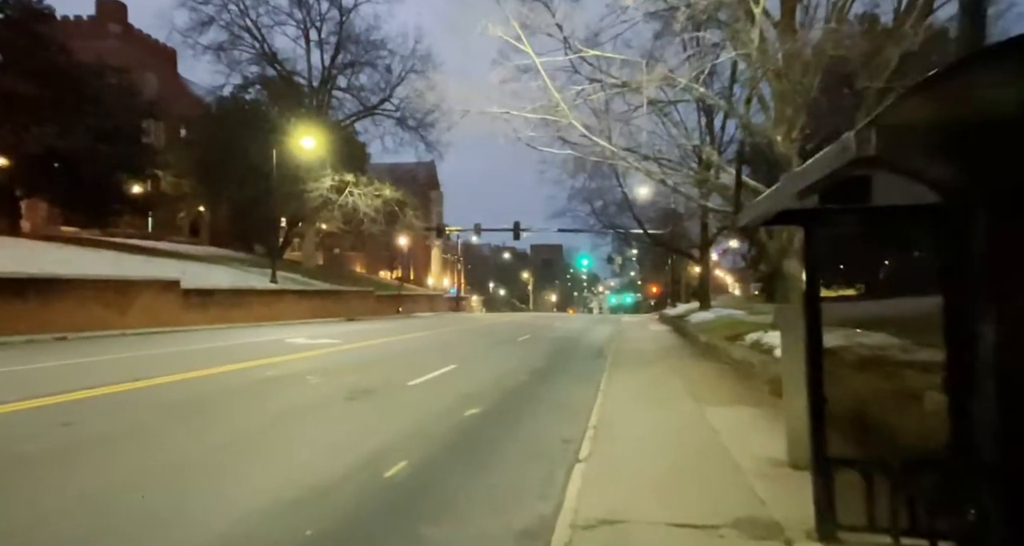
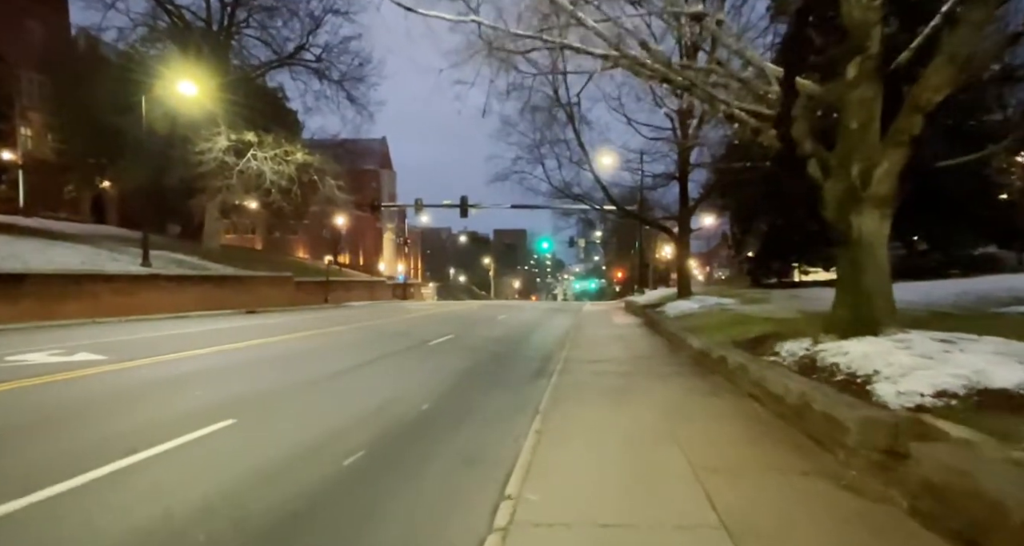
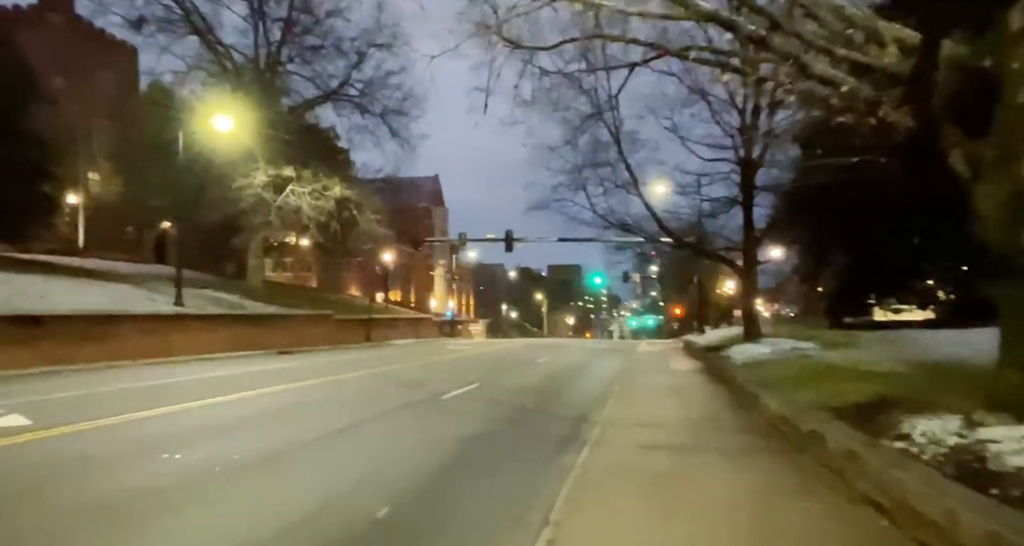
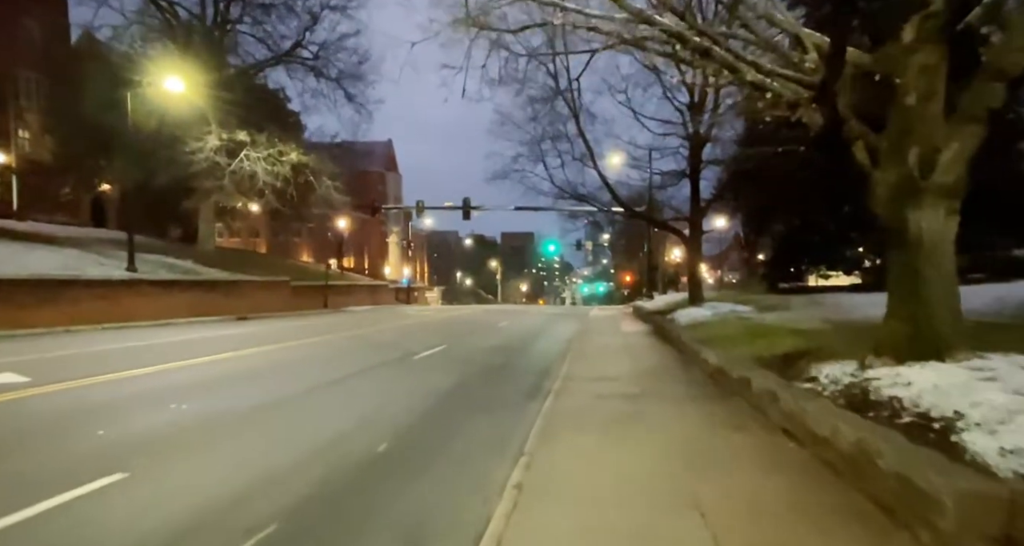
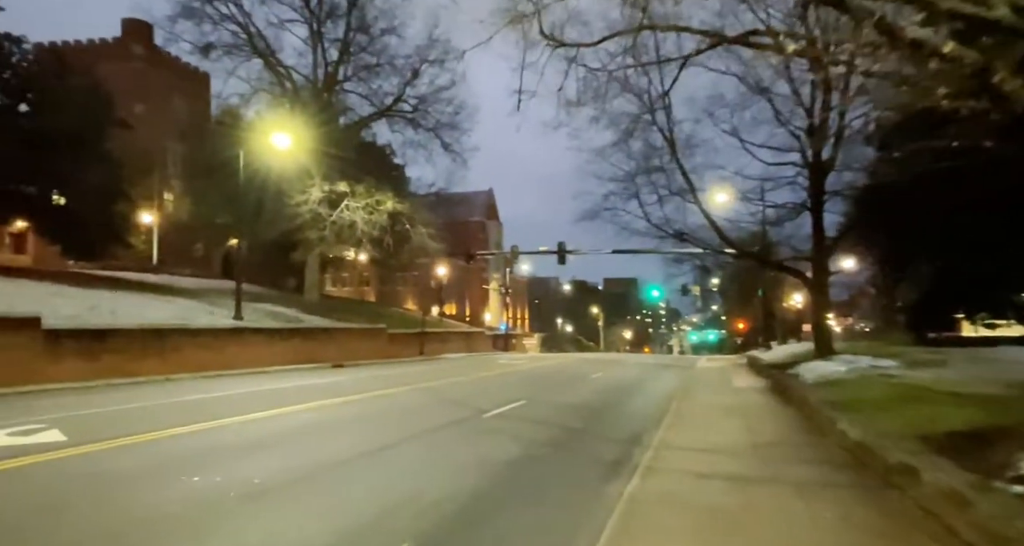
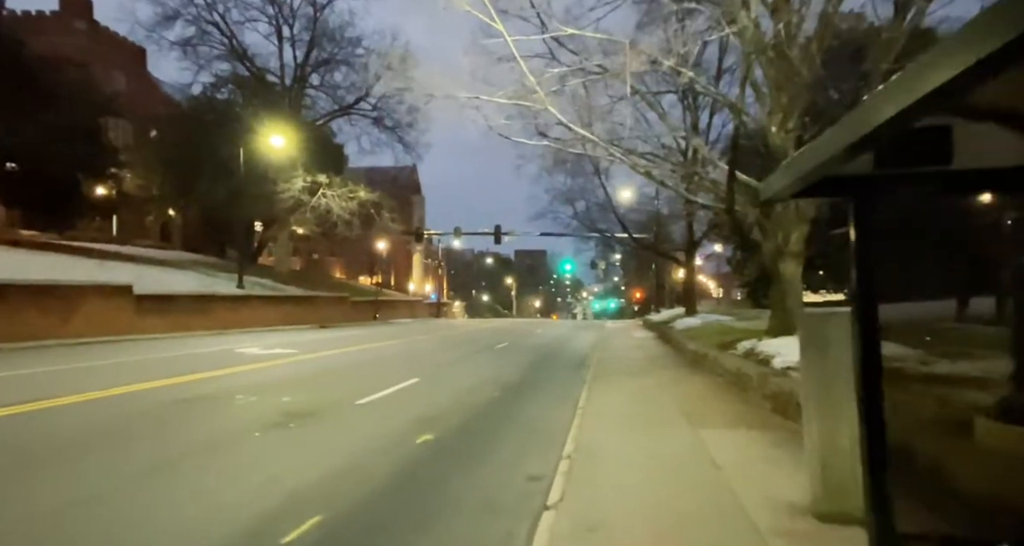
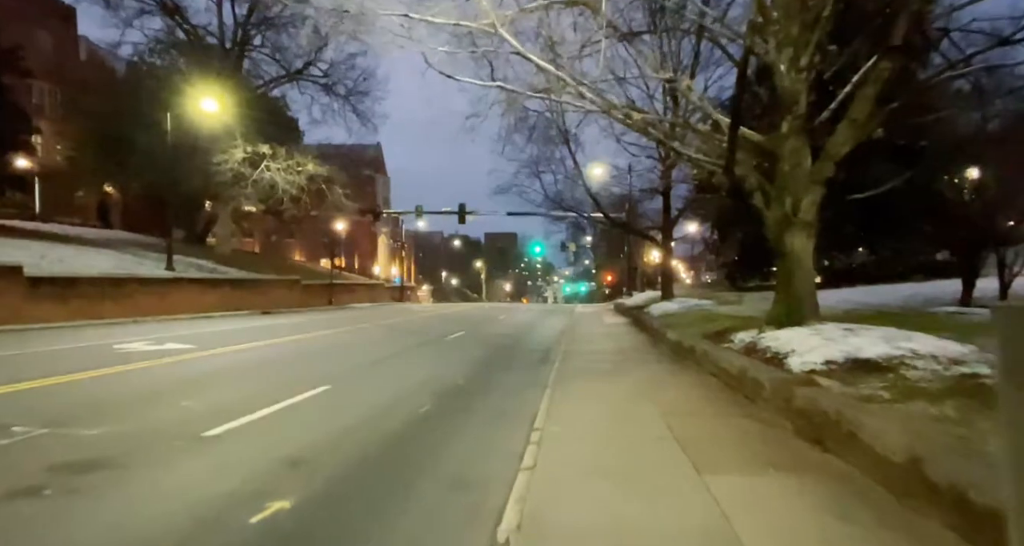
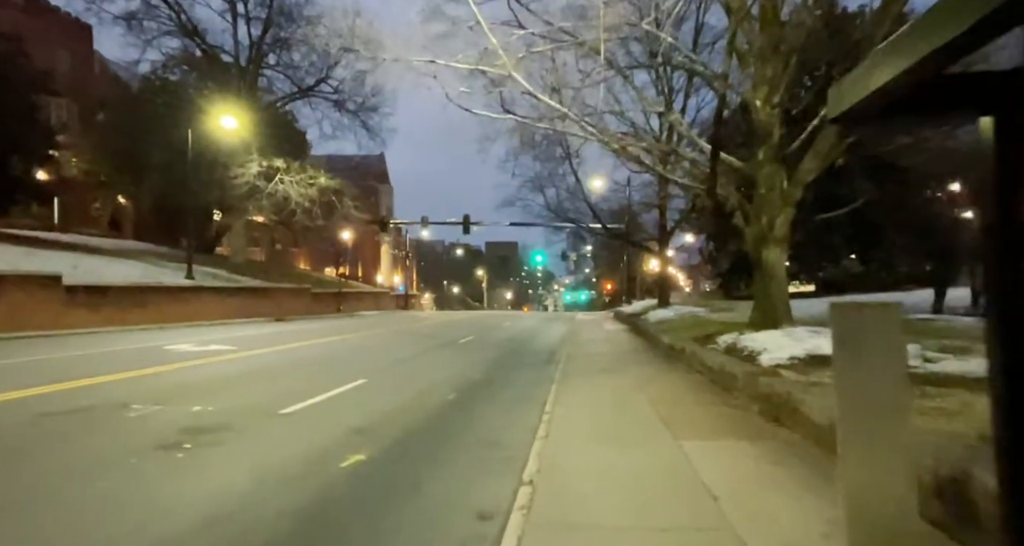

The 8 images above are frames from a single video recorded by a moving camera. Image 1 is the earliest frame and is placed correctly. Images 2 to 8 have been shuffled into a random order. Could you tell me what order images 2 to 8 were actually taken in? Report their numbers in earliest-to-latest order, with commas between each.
6, 8, 7, 2, 4, 3, 5
